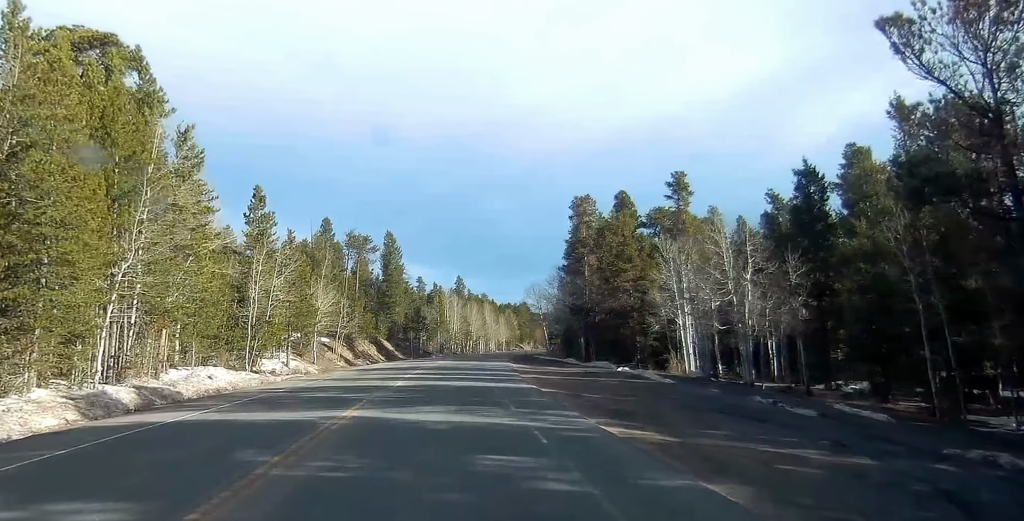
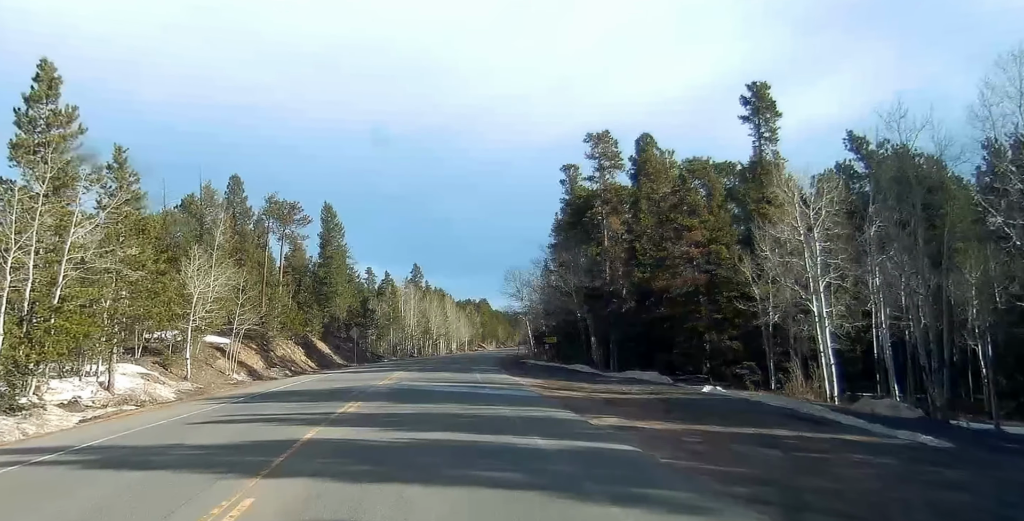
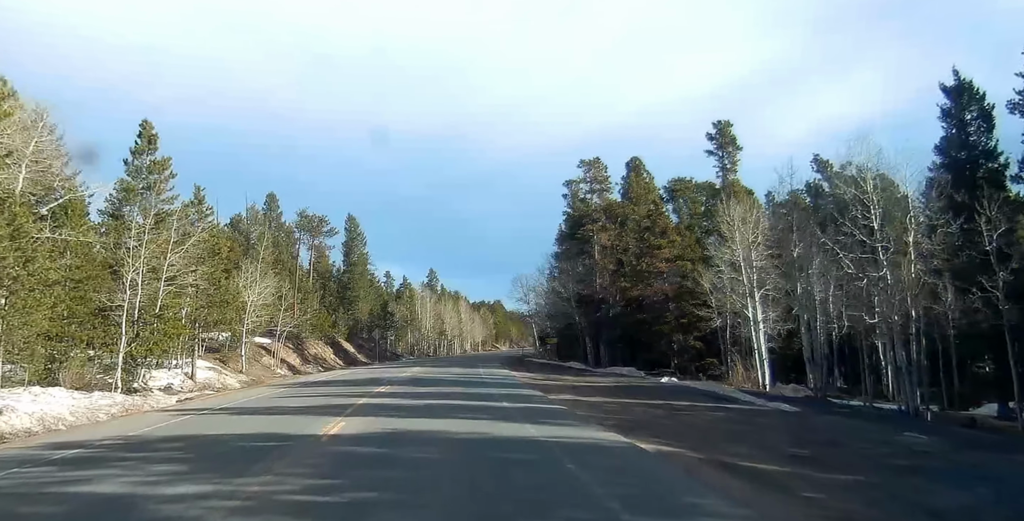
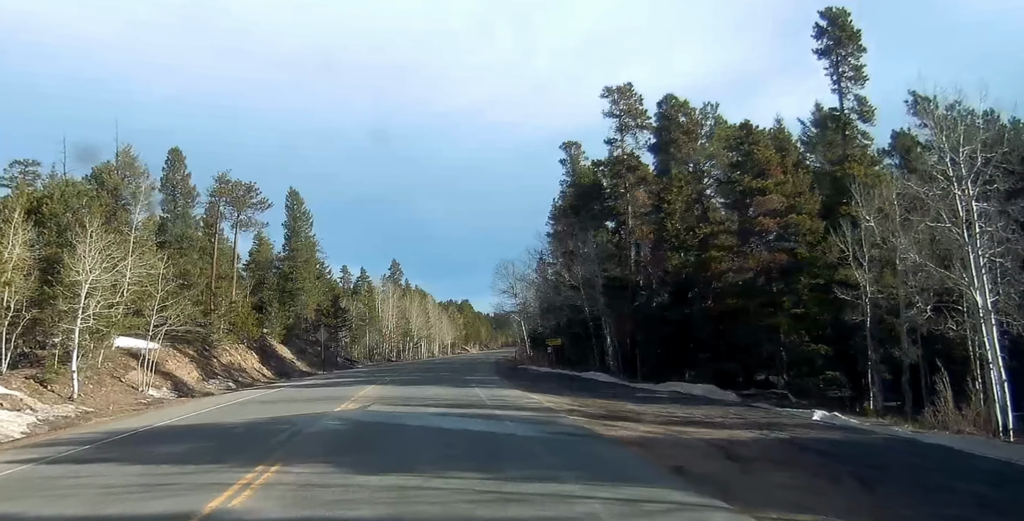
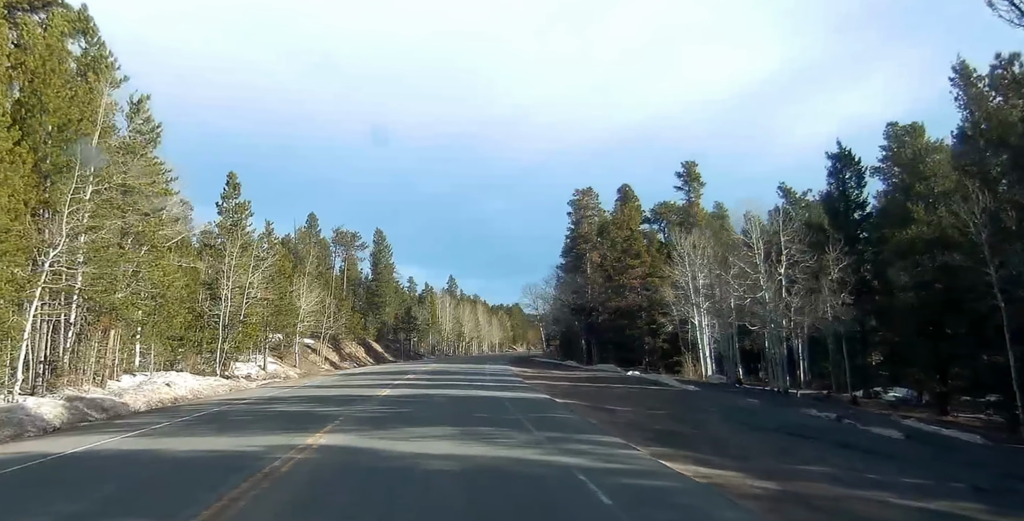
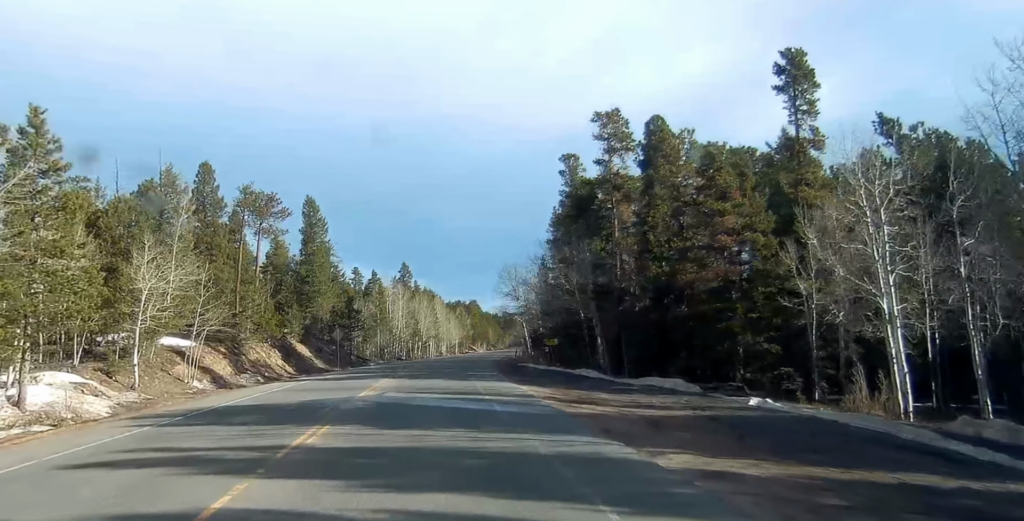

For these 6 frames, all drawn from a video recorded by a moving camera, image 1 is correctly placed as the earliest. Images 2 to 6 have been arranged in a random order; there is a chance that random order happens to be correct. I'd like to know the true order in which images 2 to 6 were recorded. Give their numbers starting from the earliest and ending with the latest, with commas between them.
5, 3, 2, 6, 4
